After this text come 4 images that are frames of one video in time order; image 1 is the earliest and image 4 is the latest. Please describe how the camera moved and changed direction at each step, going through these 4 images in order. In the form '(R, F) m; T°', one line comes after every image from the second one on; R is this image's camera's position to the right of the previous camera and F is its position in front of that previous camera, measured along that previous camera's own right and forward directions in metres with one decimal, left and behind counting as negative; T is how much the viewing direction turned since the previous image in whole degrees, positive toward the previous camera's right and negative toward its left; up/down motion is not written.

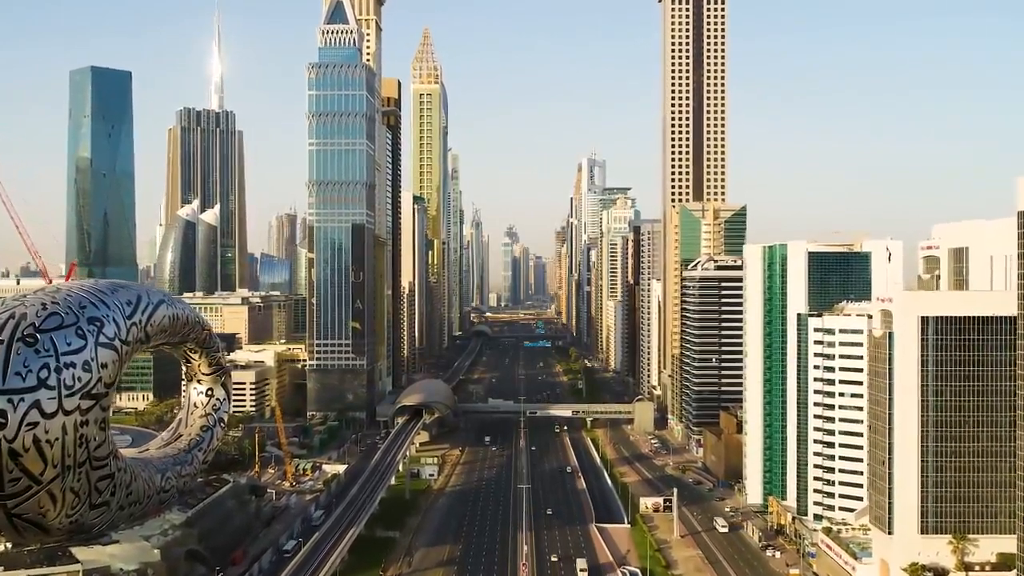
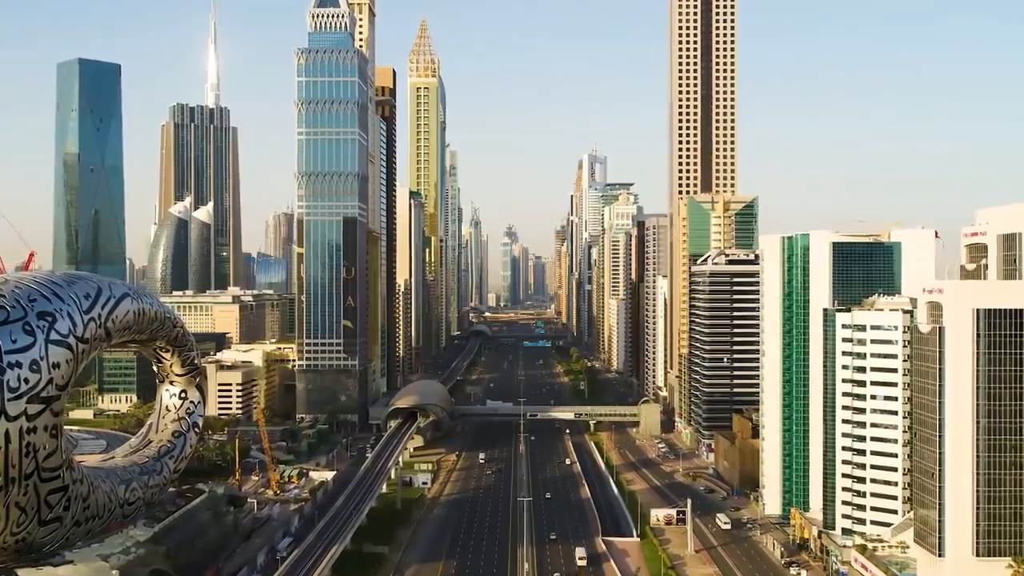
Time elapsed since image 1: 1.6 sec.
(0.0, +4.1) m; 0°
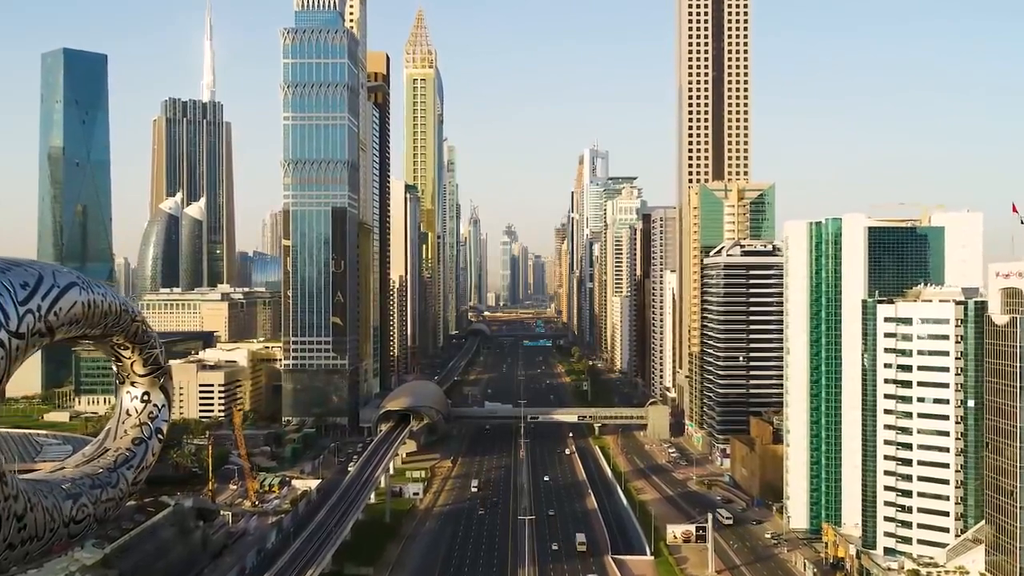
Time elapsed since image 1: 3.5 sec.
(0.0, +4.9) m; 0°
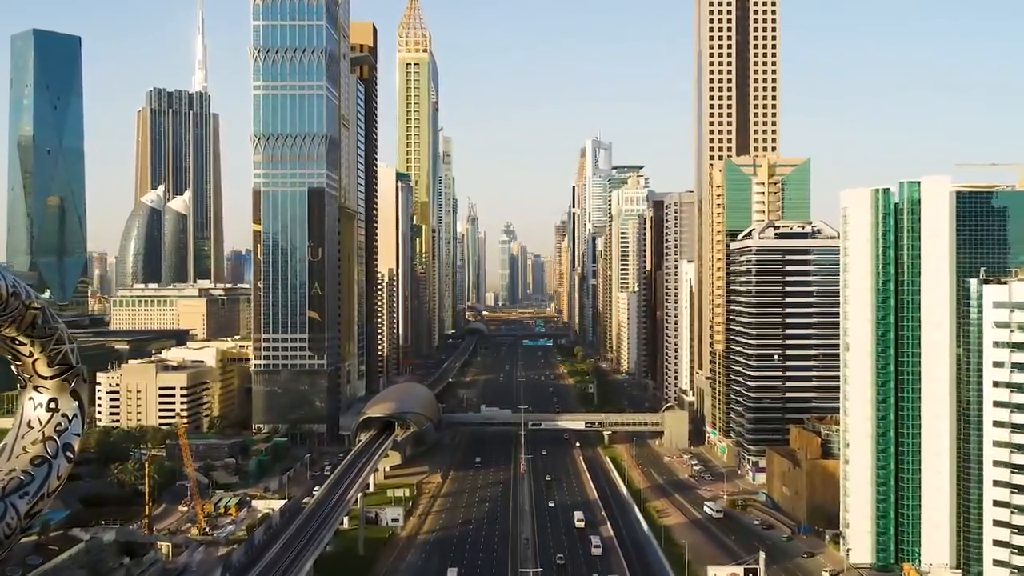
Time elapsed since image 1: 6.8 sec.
(0.0, +8.6) m; 0°
